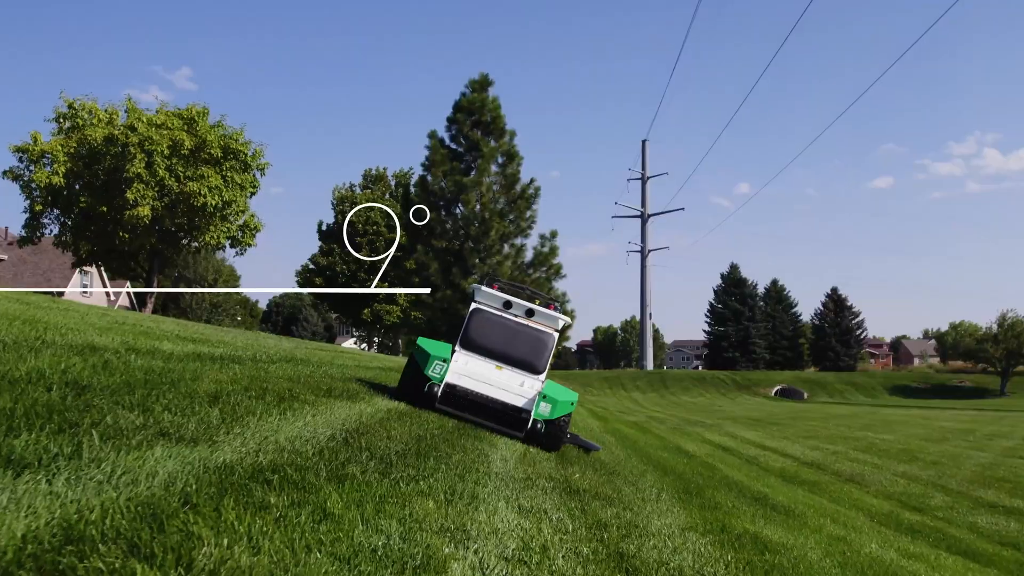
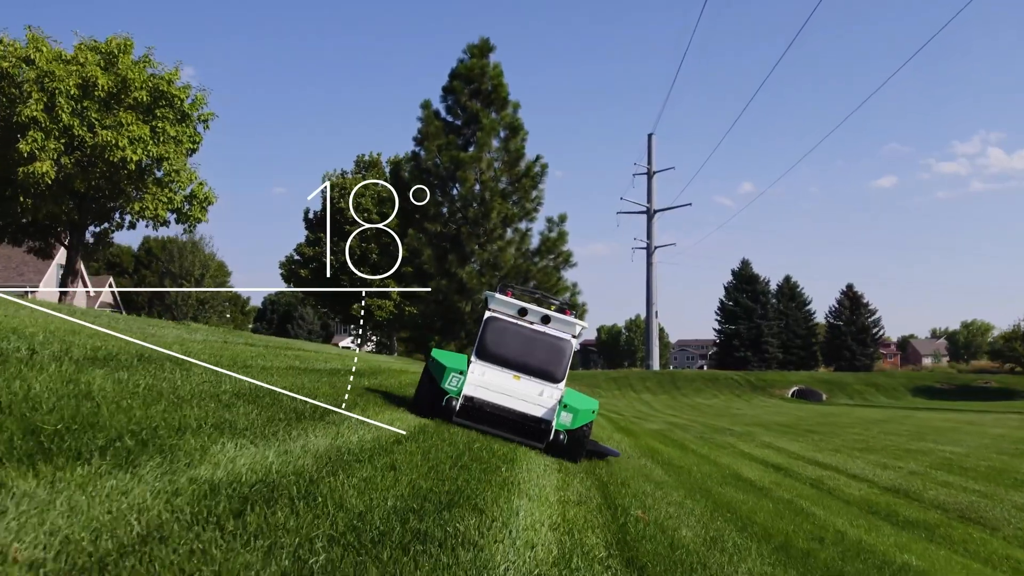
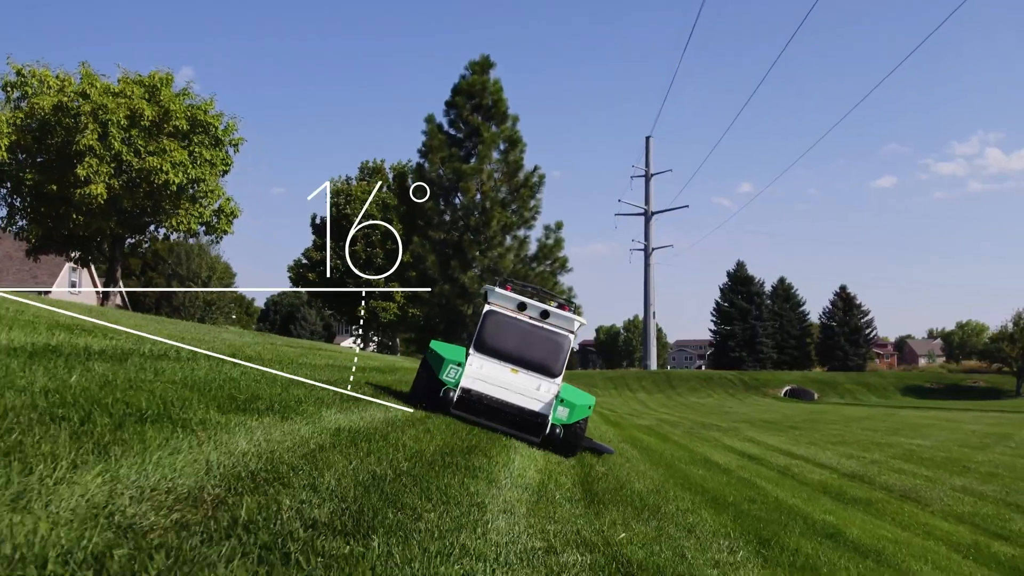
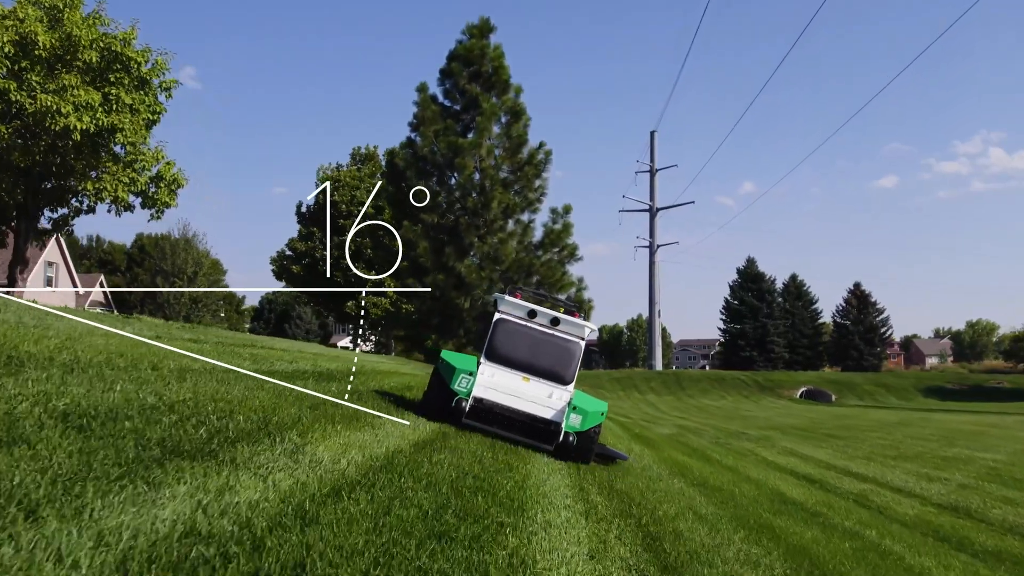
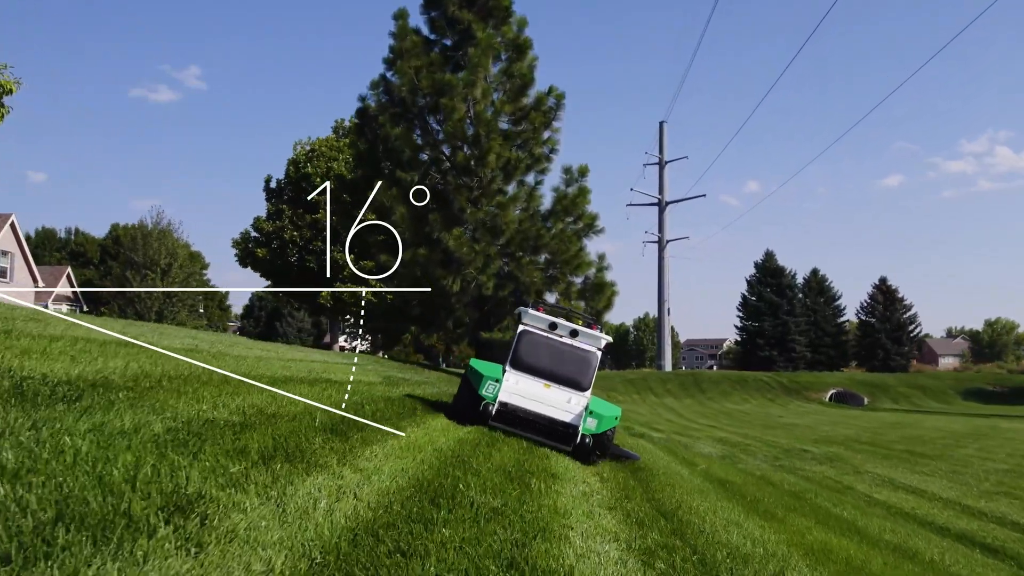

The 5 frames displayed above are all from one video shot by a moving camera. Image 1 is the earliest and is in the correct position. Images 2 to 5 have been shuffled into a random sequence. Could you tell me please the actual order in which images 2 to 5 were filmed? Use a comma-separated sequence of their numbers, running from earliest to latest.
3, 2, 4, 5
